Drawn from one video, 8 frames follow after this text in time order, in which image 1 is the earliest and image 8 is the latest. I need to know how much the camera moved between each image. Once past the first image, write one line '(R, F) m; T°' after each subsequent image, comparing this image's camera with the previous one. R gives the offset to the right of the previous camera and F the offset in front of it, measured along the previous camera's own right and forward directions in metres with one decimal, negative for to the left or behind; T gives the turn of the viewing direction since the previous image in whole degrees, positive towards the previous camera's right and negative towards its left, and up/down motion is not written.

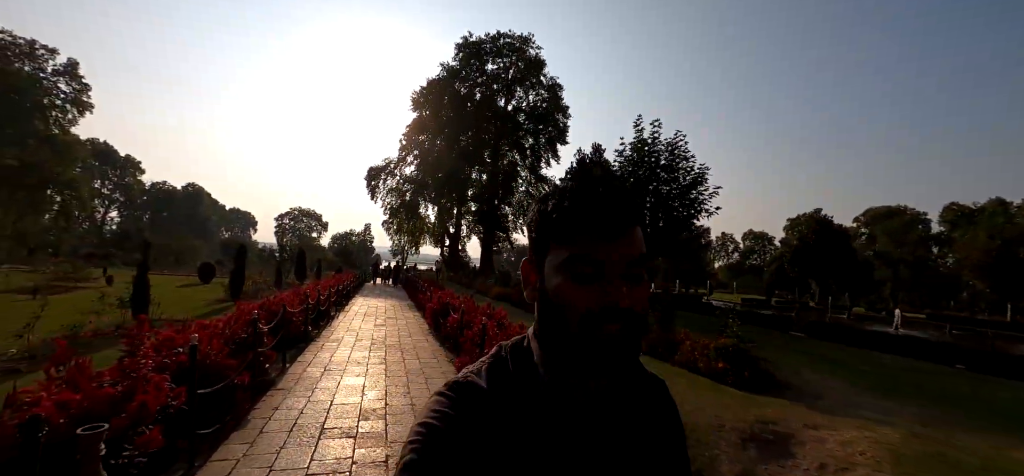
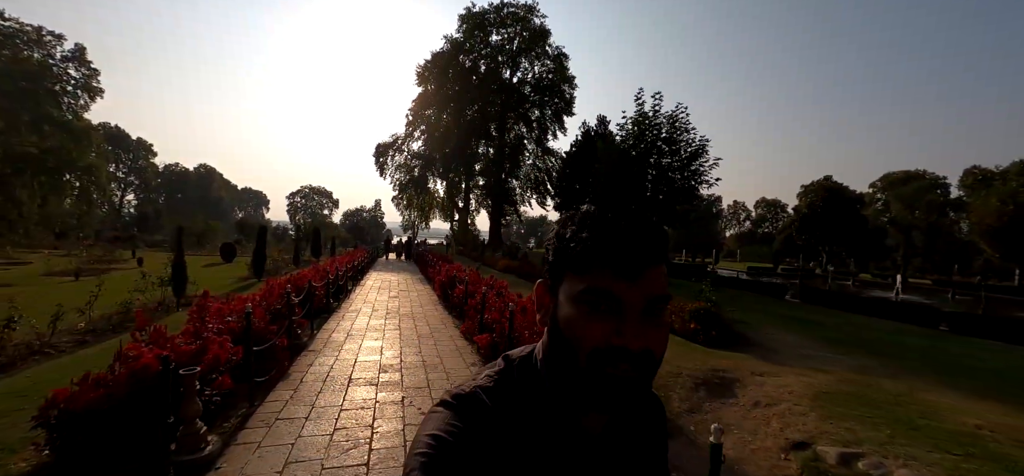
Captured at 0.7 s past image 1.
(+0.2, -0.8) m; -1°
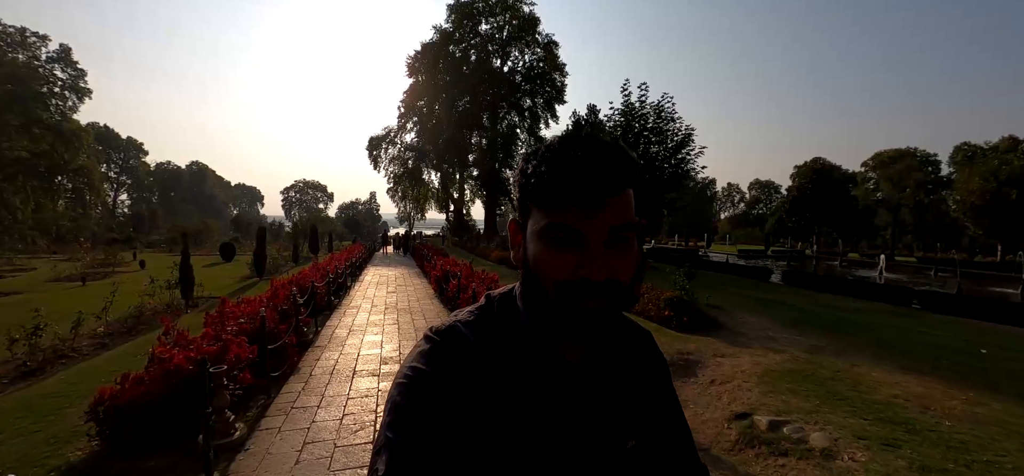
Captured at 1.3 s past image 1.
(+0.2, -0.6) m; 0°
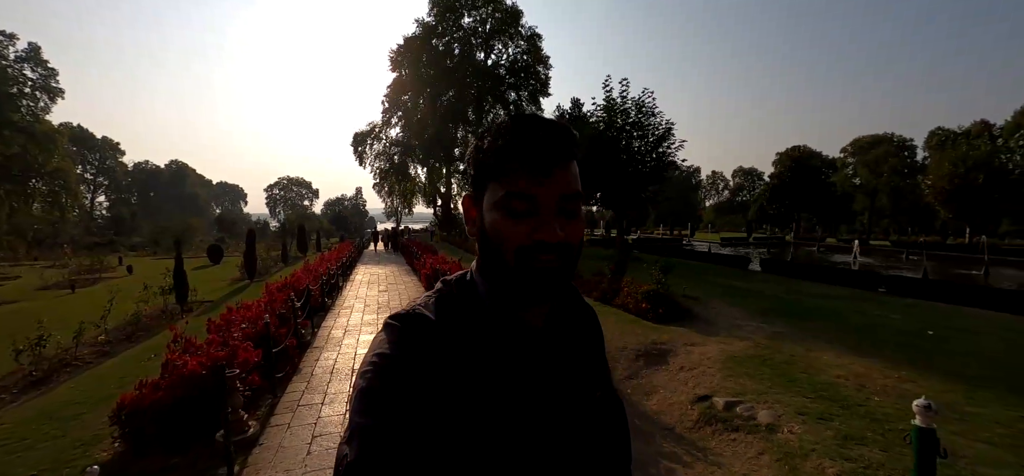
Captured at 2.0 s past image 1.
(+0.1, -0.4) m; +2°
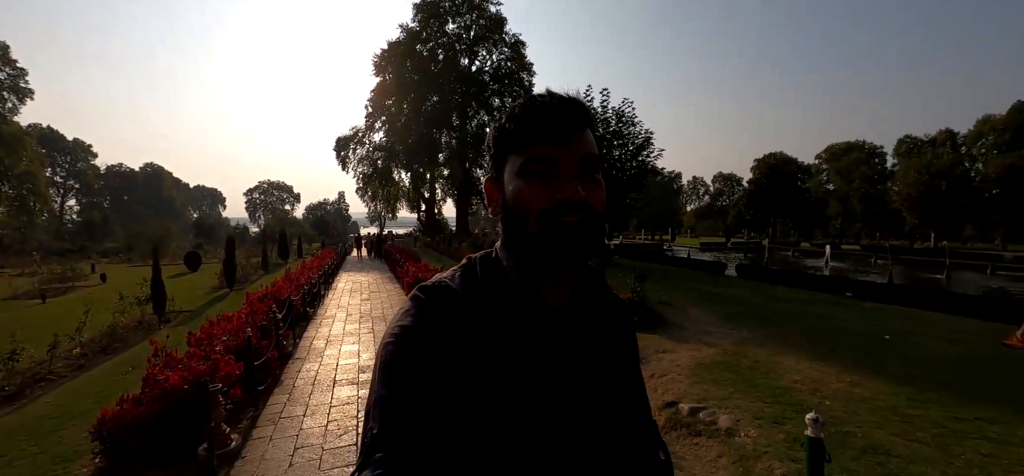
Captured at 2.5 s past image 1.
(+0.1, -0.2) m; +2°
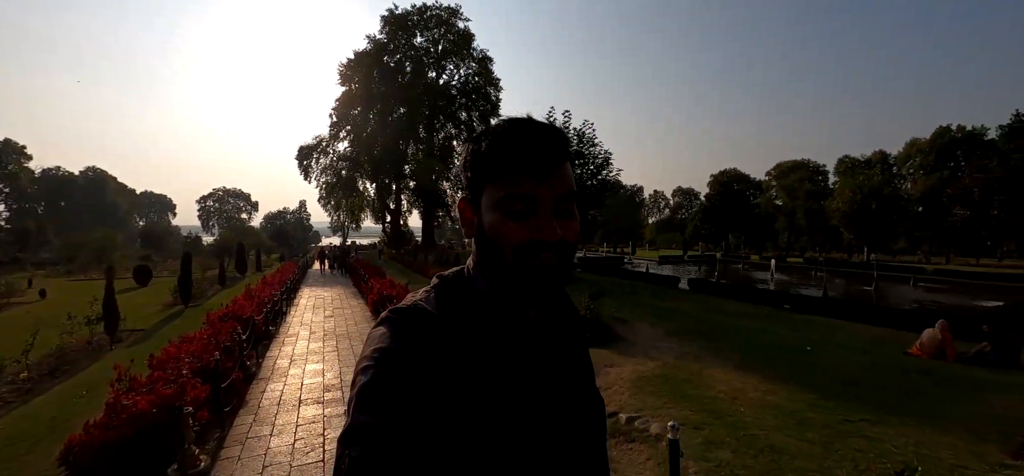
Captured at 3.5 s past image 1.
(+0.1, -0.5) m; +5°
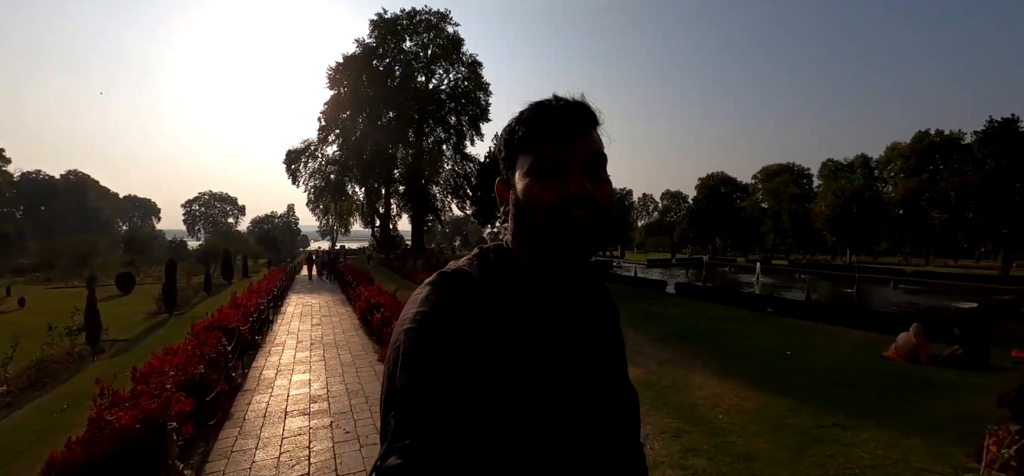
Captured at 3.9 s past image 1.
(+0.1, -0.1) m; +1°
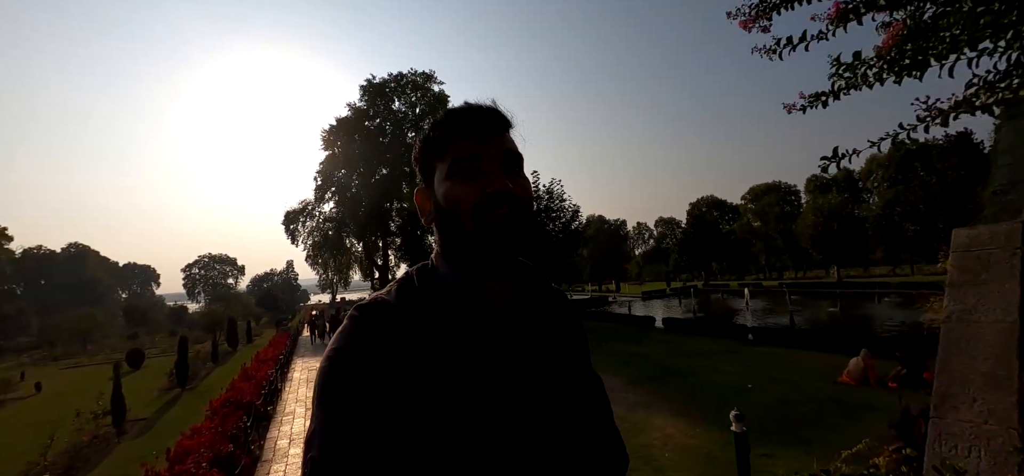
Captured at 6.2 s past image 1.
(+0.6, -1.4) m; 0°
